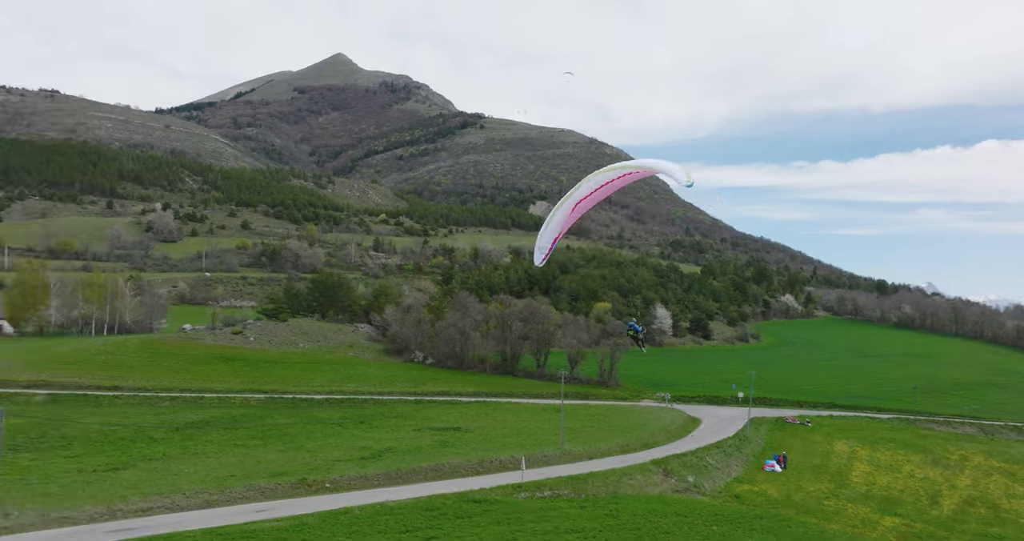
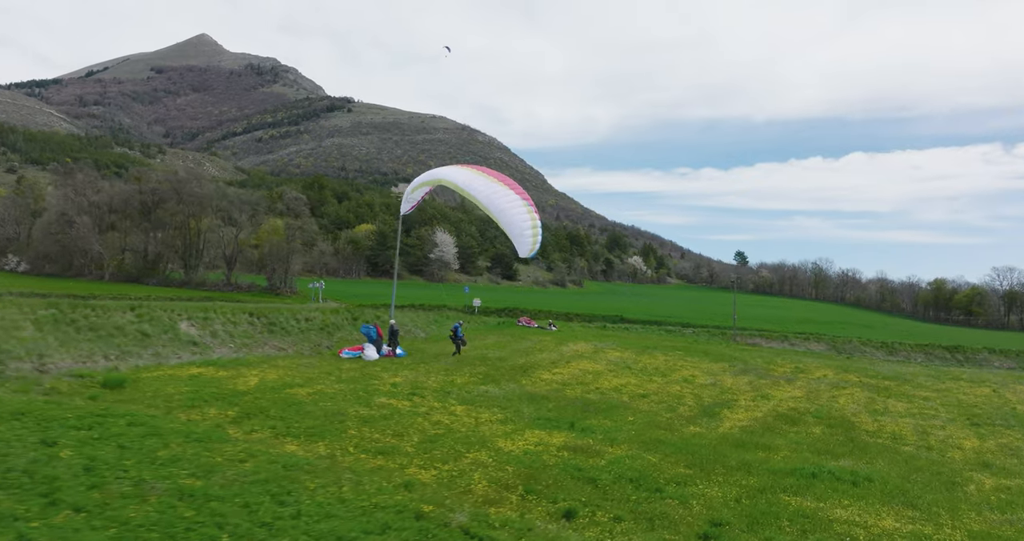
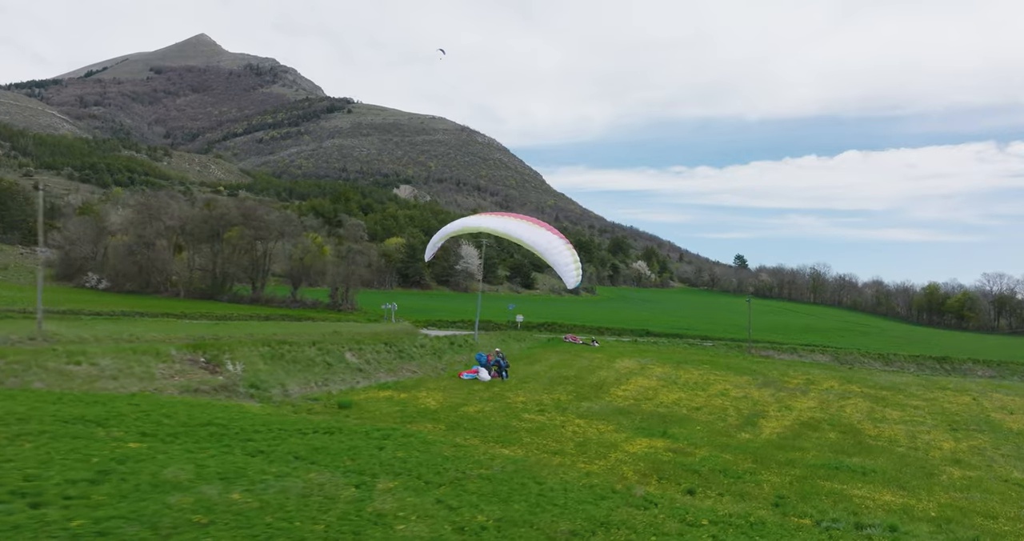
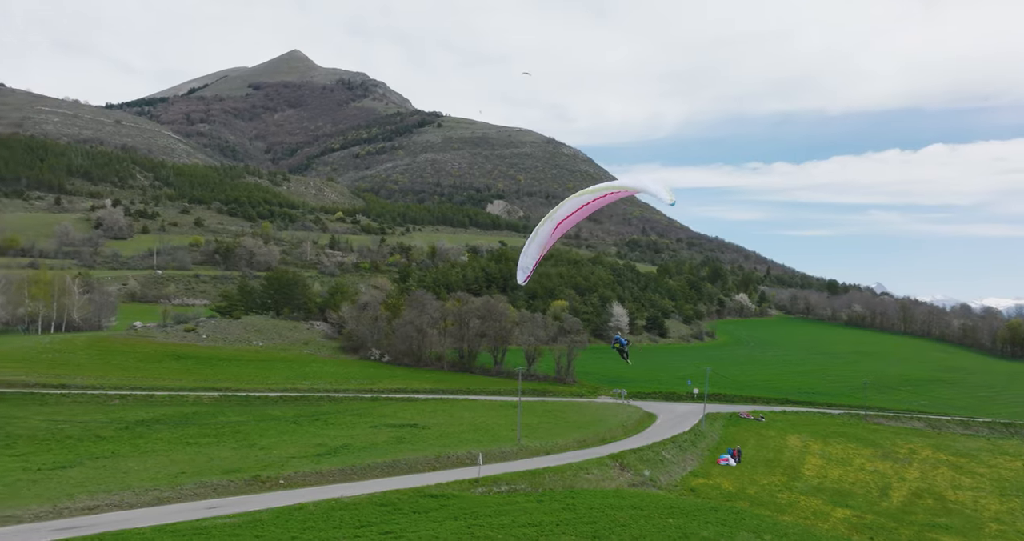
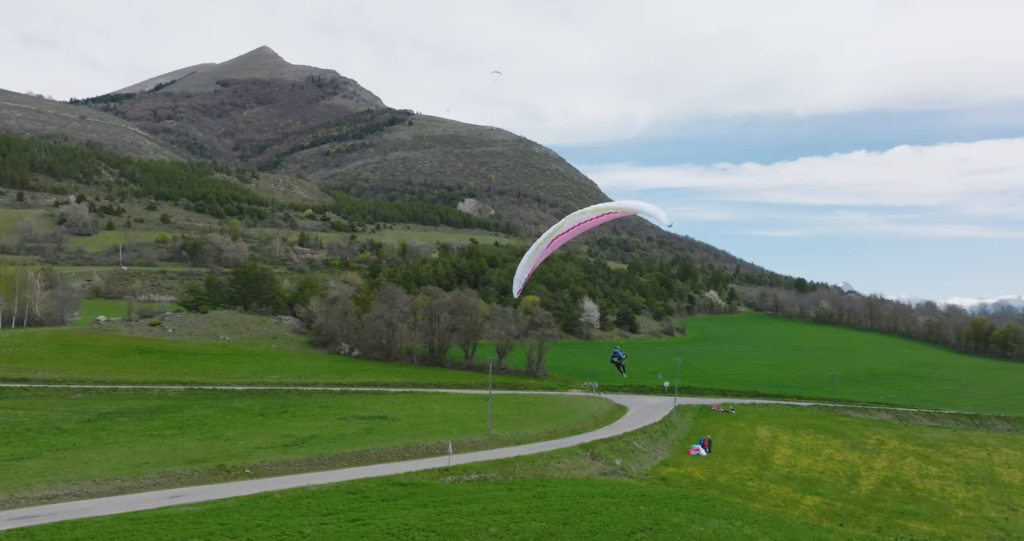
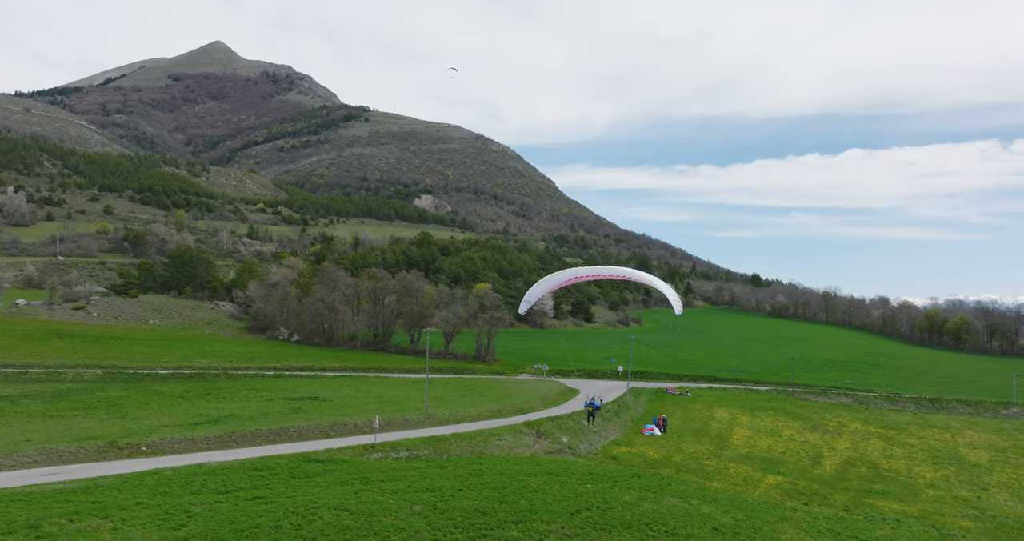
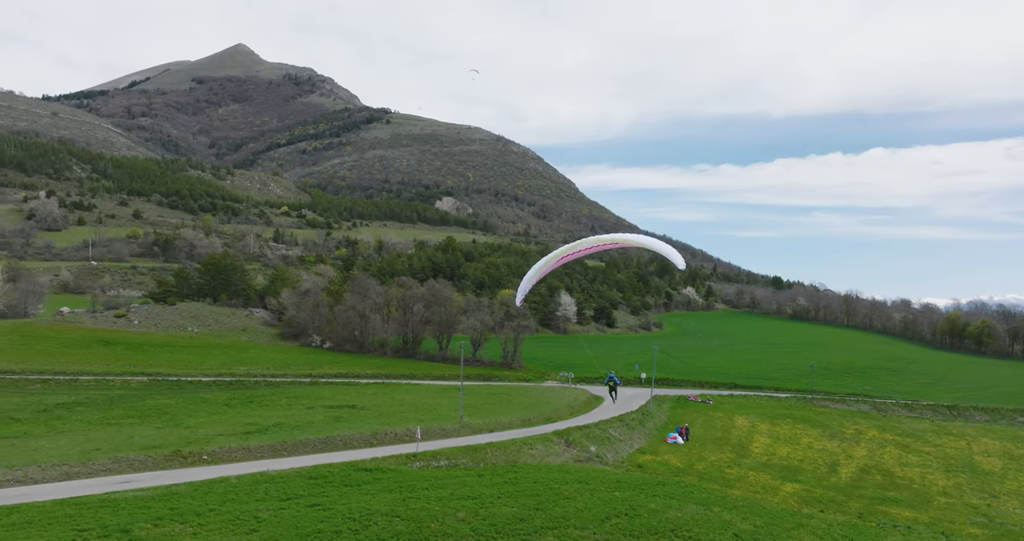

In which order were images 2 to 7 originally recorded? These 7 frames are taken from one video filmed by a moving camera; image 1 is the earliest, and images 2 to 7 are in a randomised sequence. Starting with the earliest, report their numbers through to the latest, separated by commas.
4, 5, 7, 6, 3, 2
